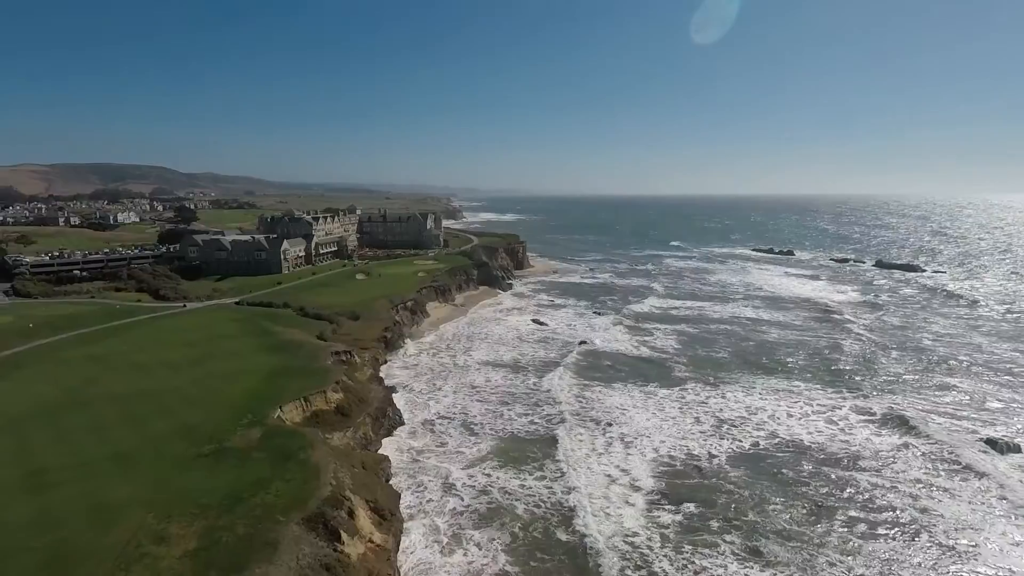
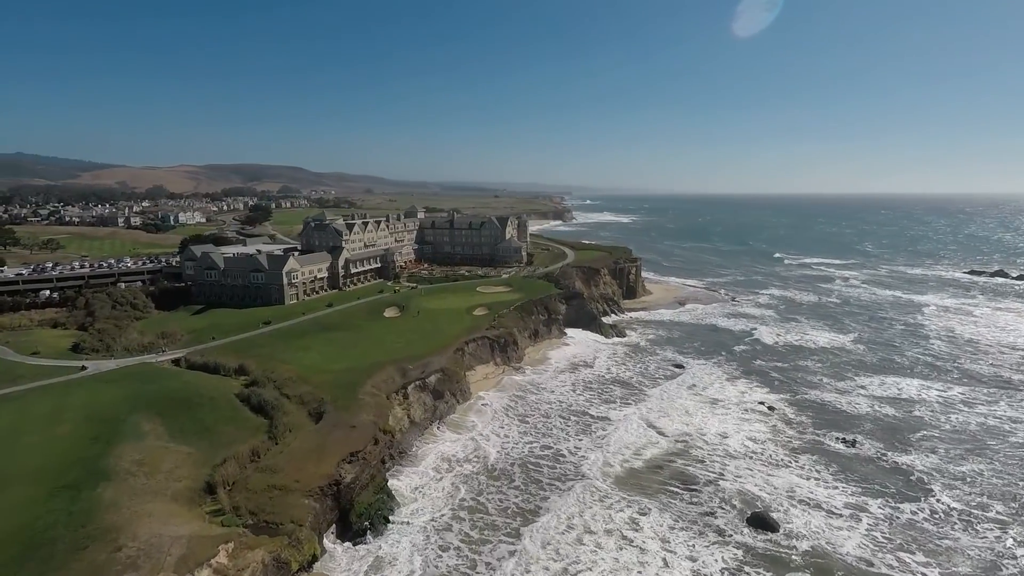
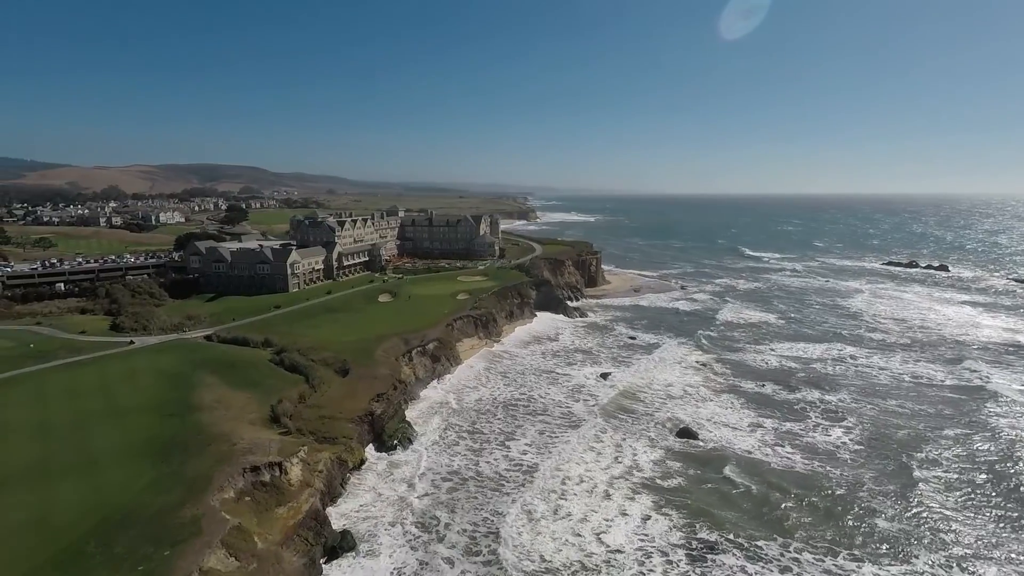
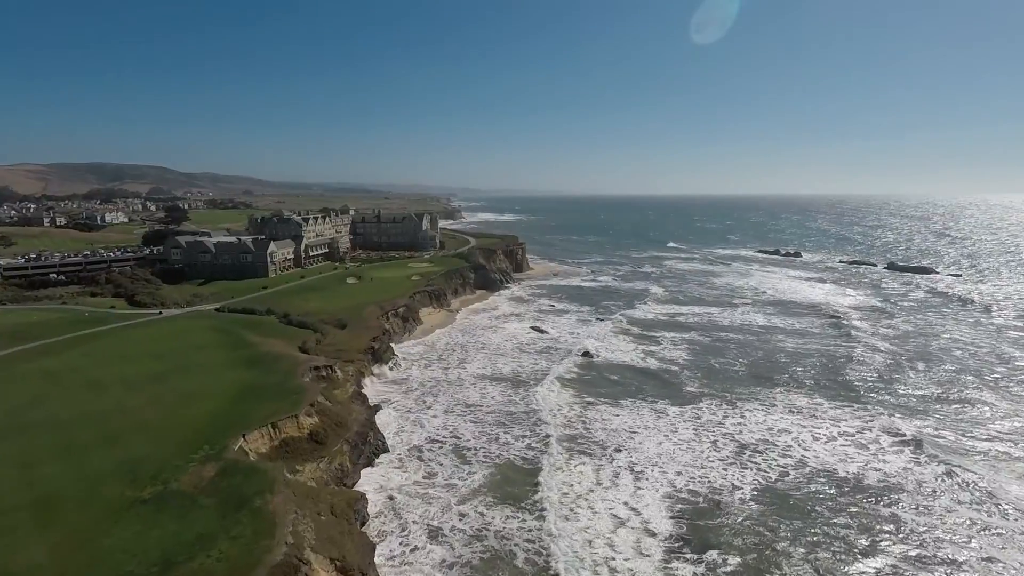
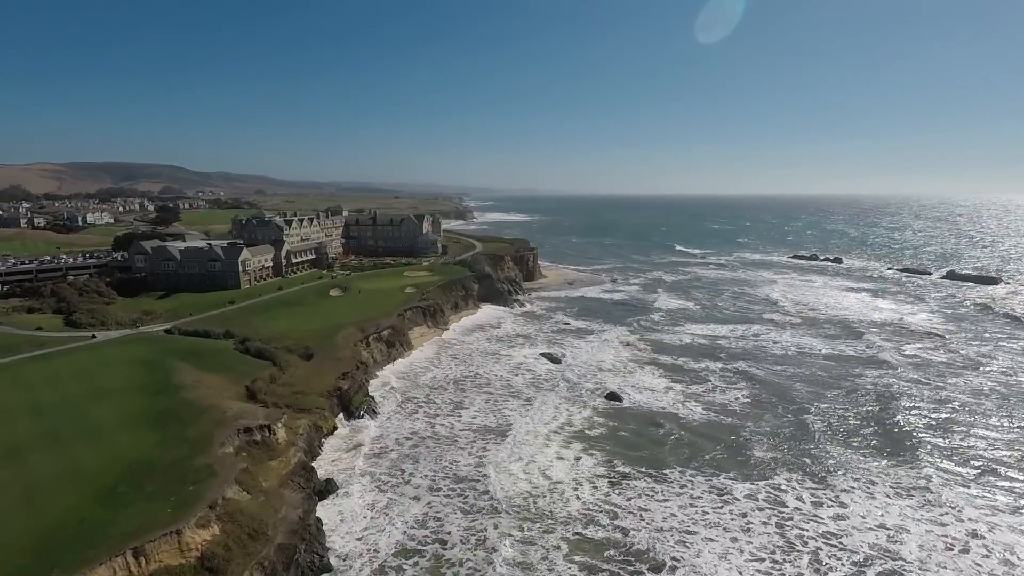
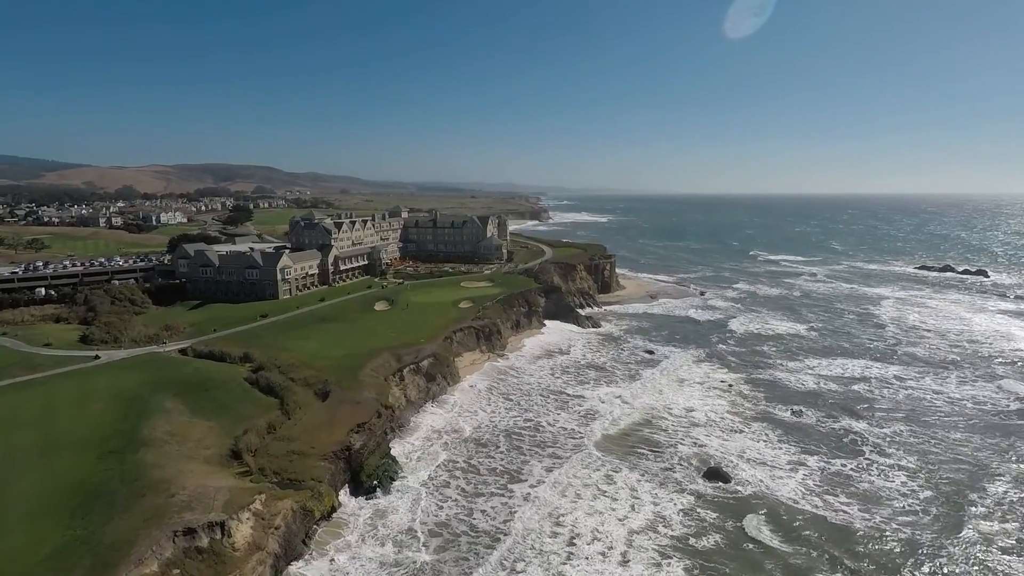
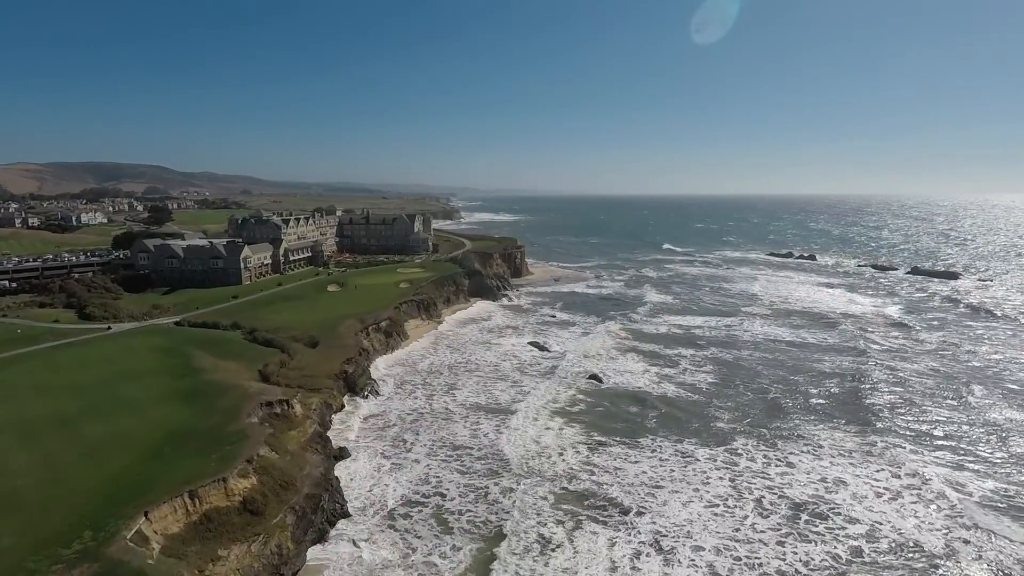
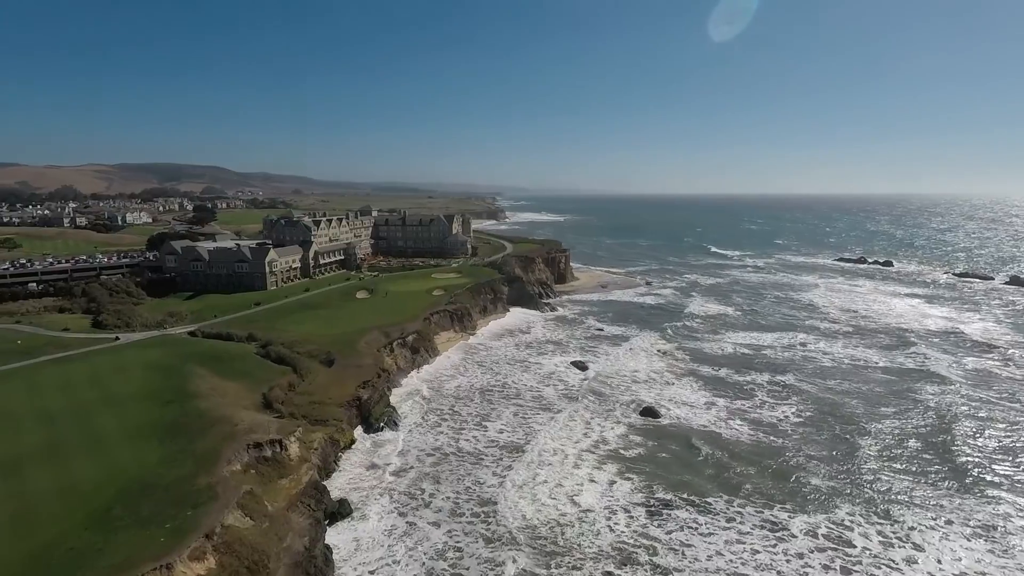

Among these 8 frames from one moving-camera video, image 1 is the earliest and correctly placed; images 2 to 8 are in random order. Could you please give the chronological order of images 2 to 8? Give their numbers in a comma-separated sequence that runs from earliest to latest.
4, 7, 5, 8, 3, 6, 2
